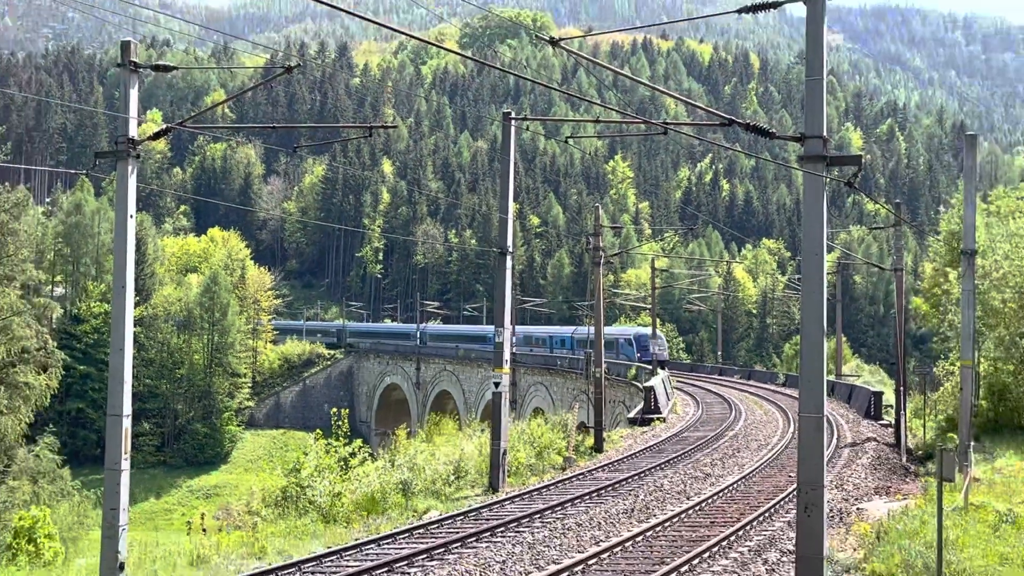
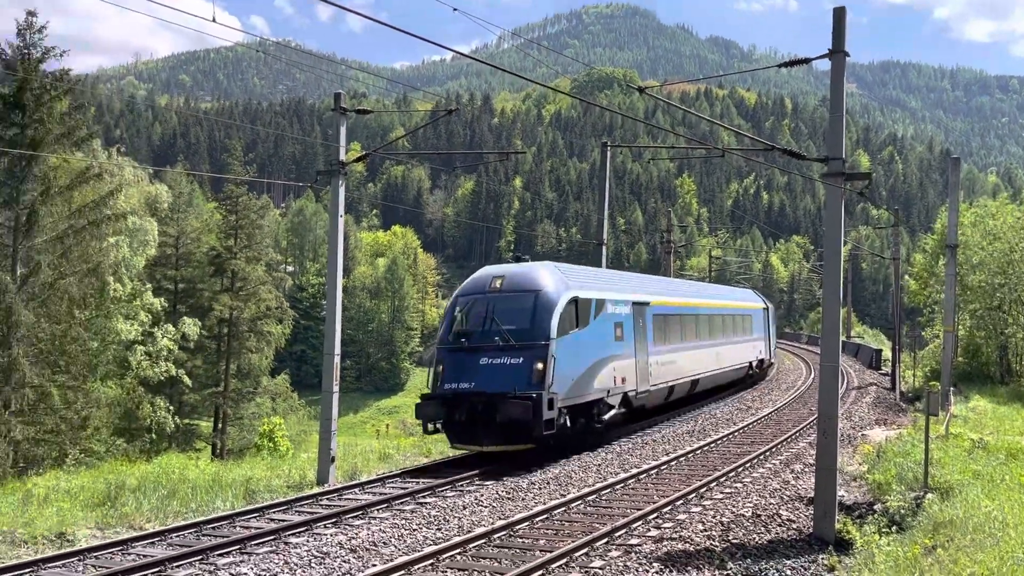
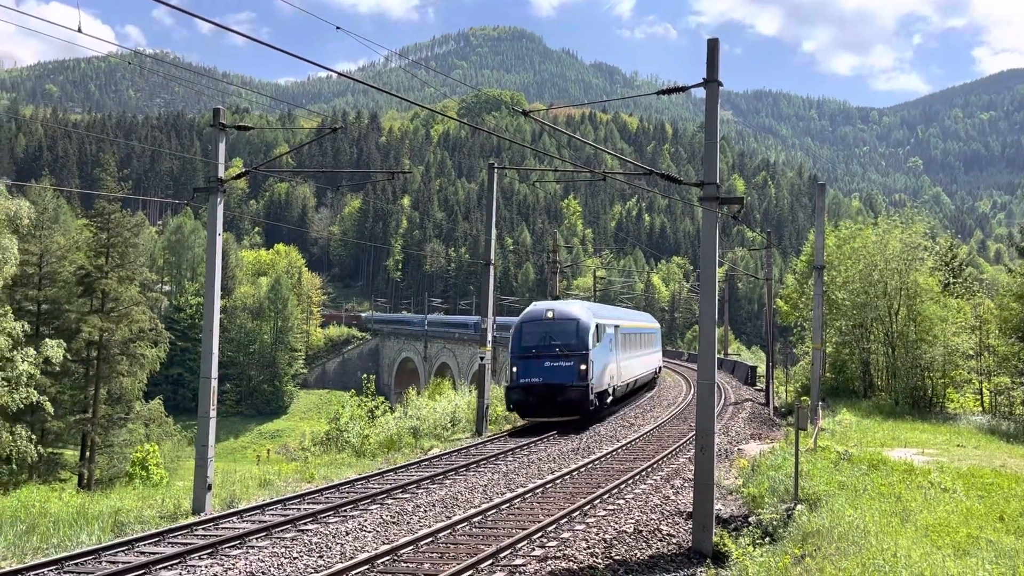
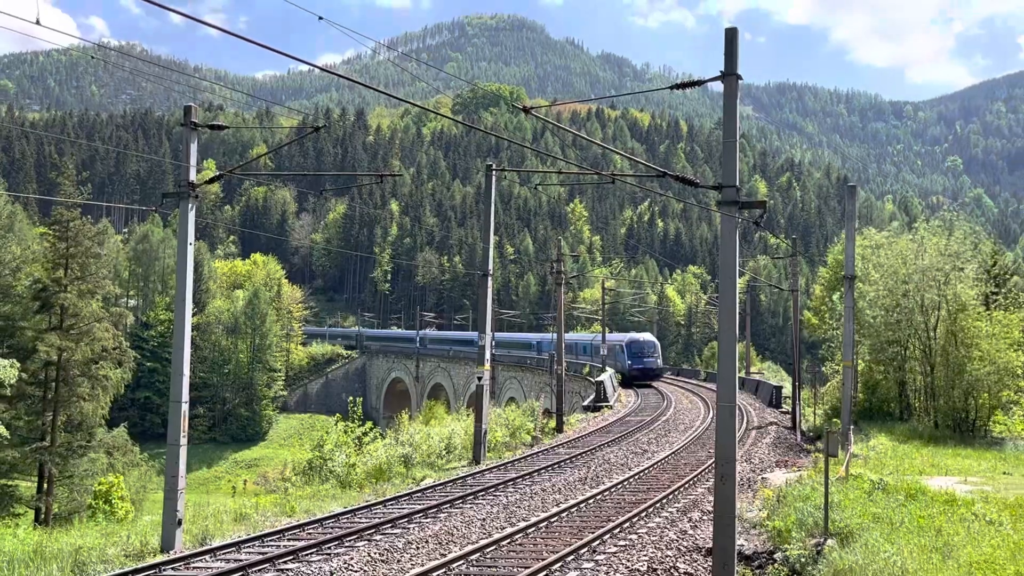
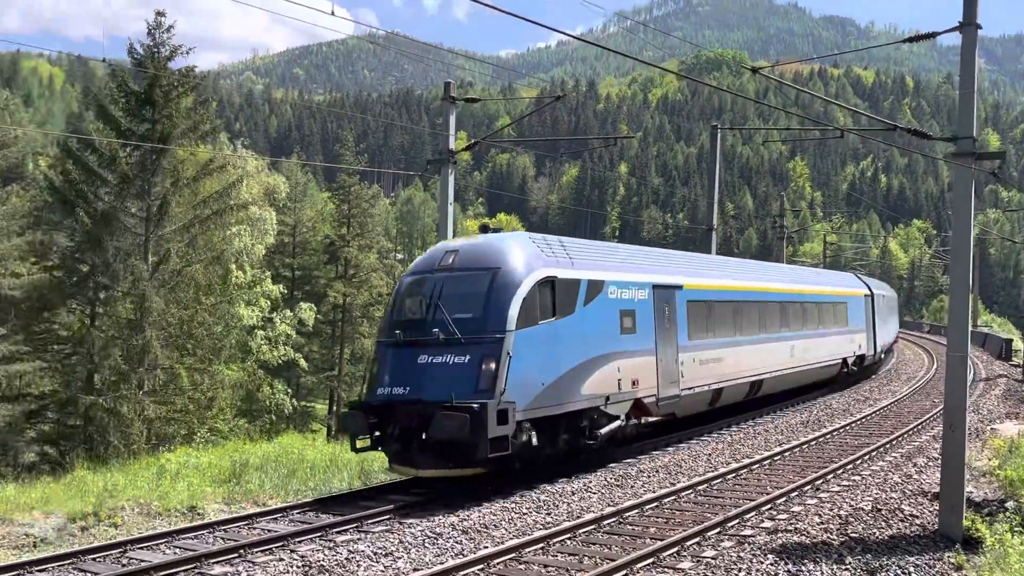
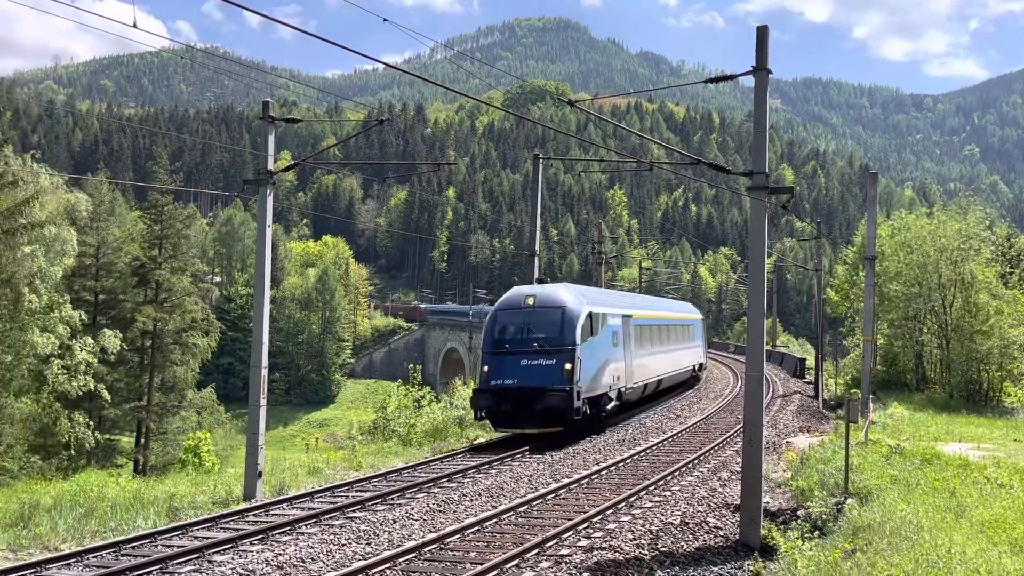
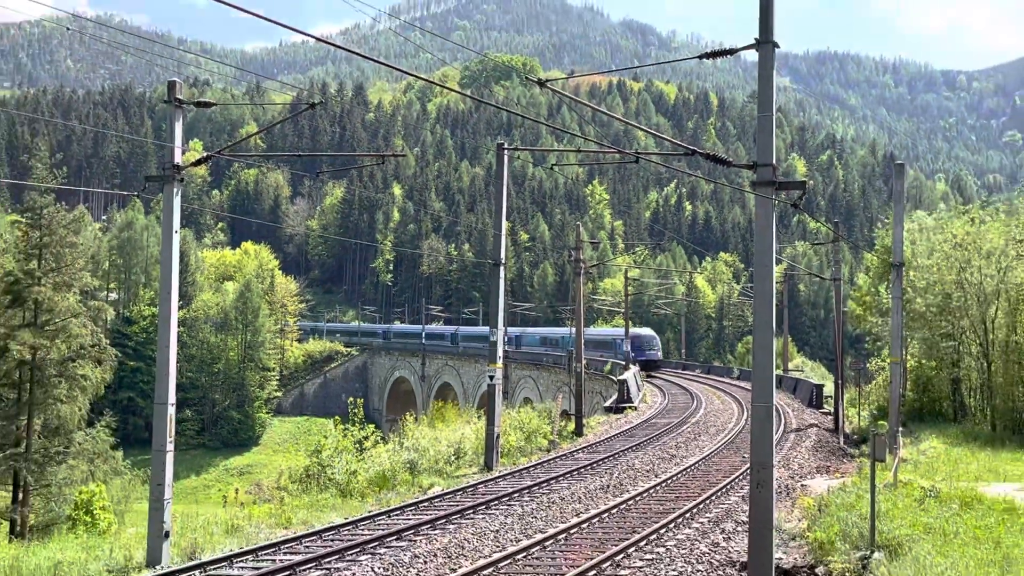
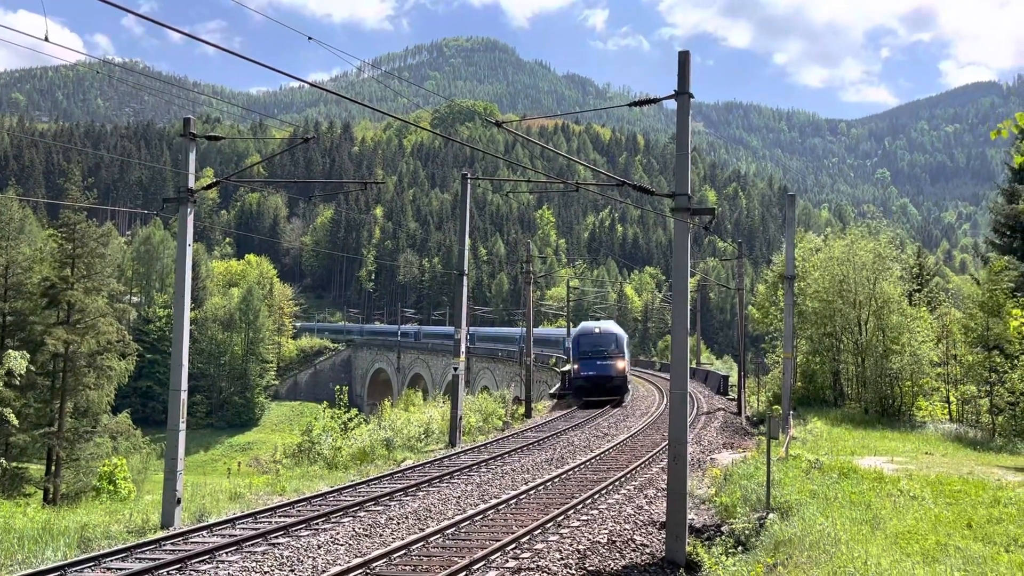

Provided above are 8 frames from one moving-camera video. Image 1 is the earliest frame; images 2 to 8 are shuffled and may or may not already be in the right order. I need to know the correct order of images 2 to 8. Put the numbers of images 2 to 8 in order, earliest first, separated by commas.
7, 4, 8, 3, 6, 2, 5
